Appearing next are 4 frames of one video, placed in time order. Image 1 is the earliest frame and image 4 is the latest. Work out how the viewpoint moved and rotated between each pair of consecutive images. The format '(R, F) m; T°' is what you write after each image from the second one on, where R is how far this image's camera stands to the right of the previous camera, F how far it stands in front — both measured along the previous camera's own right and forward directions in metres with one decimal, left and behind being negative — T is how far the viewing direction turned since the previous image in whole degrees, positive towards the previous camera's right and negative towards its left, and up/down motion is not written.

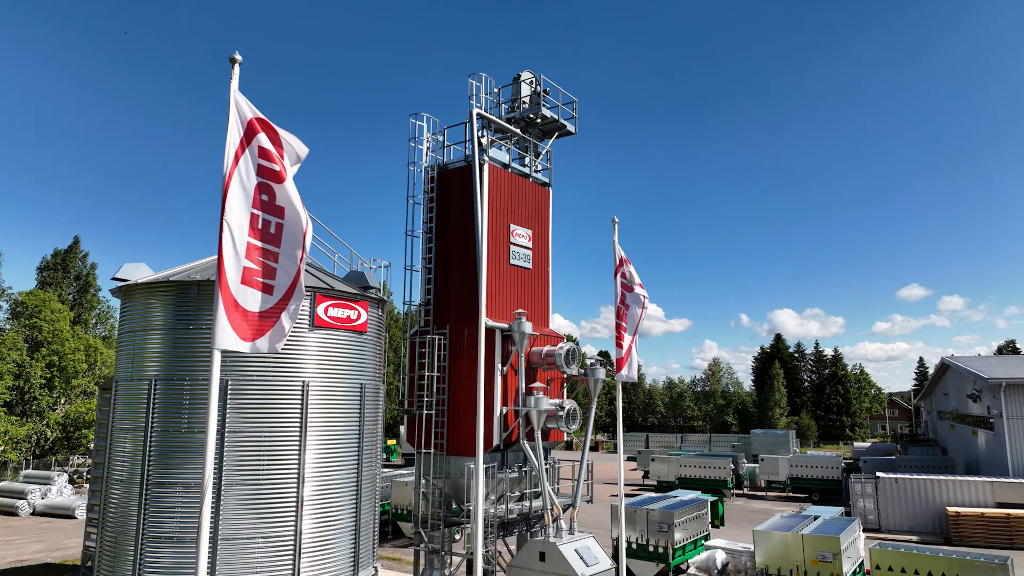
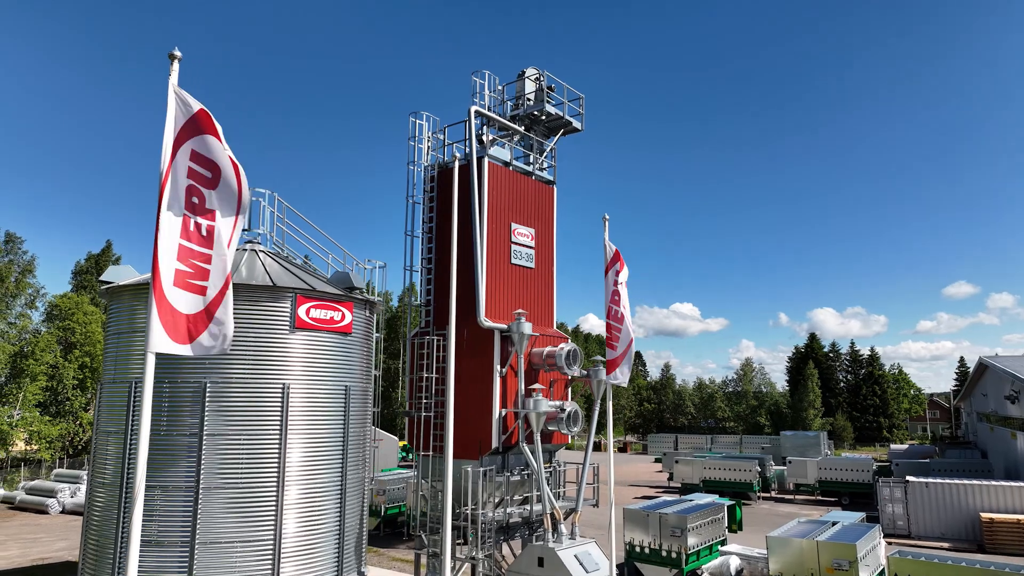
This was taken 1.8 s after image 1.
(+0.7, +0.3) m; -2°
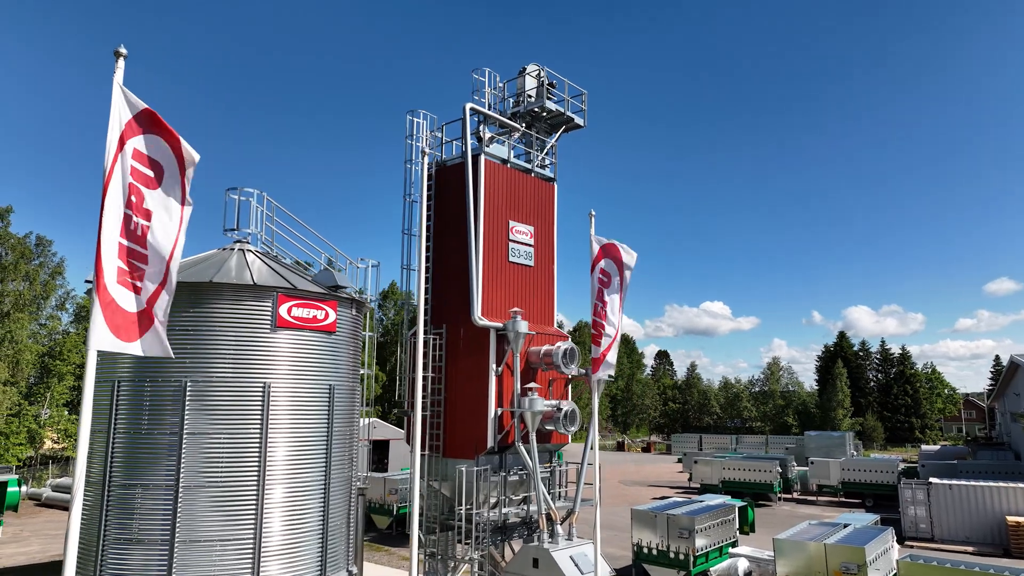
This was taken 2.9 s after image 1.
(+0.7, +0.2) m; -2°
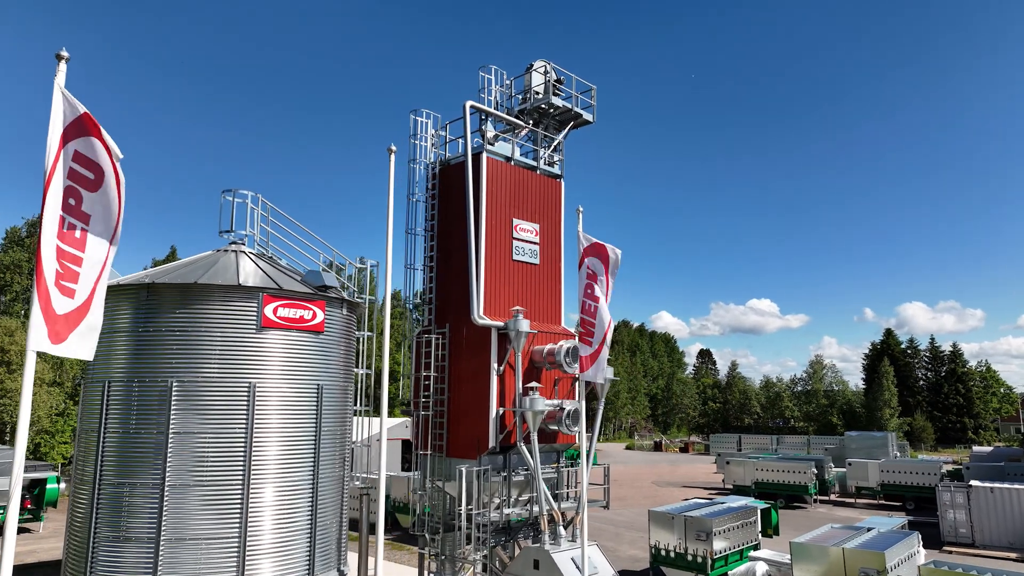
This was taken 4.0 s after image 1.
(+0.9, +0.2) m; -3°
